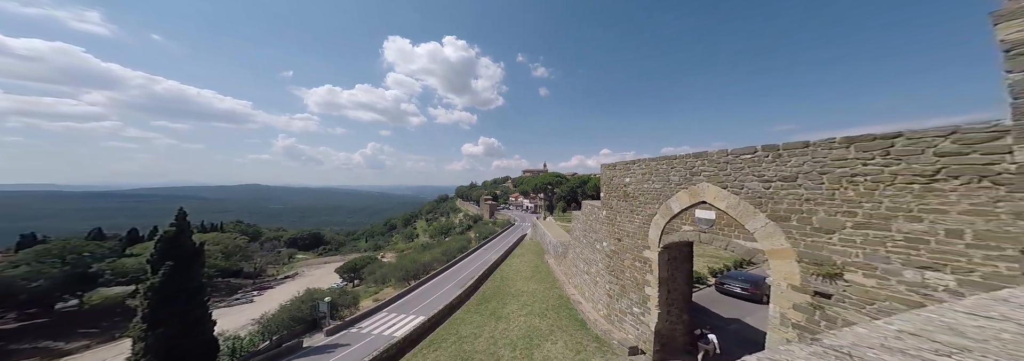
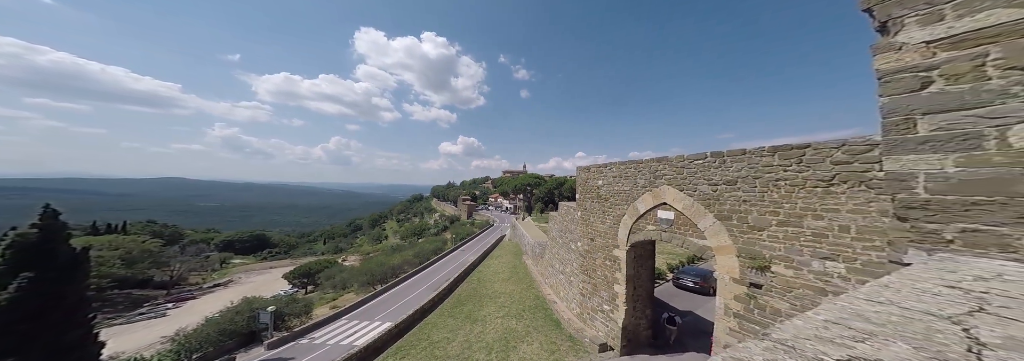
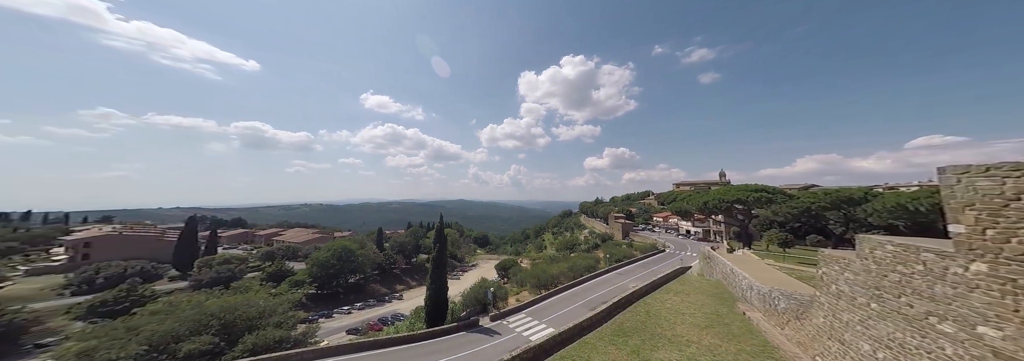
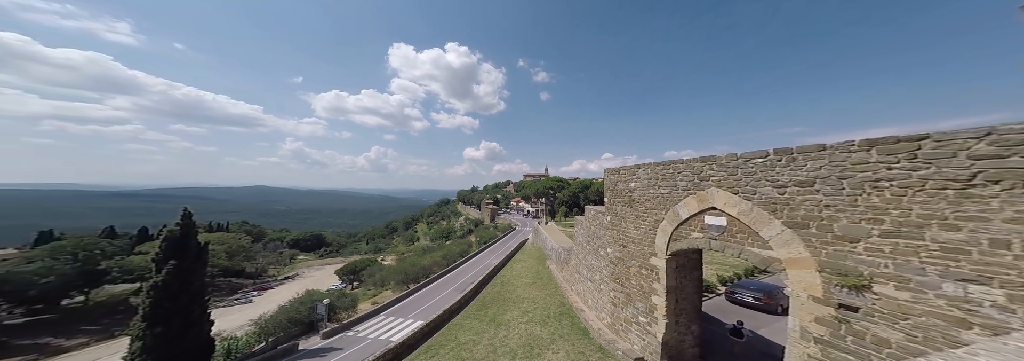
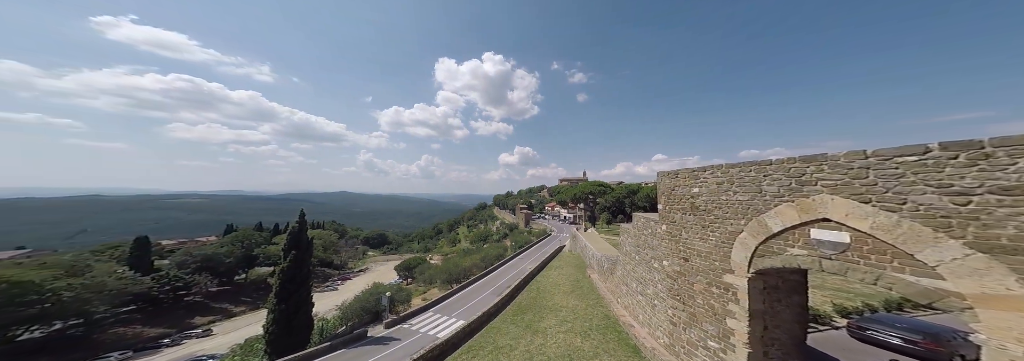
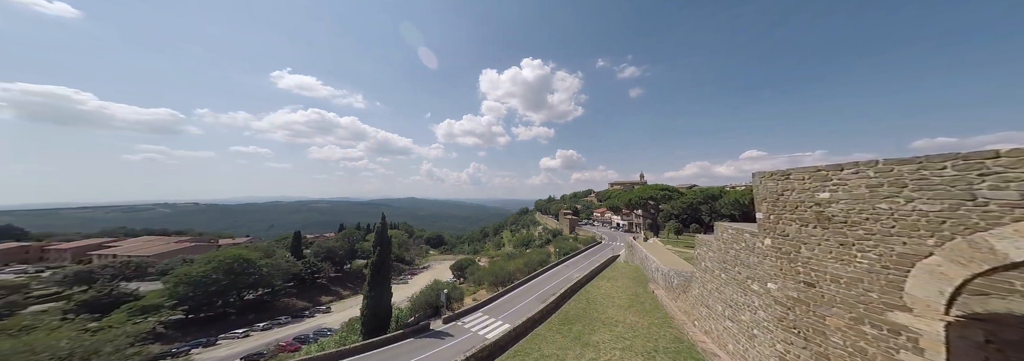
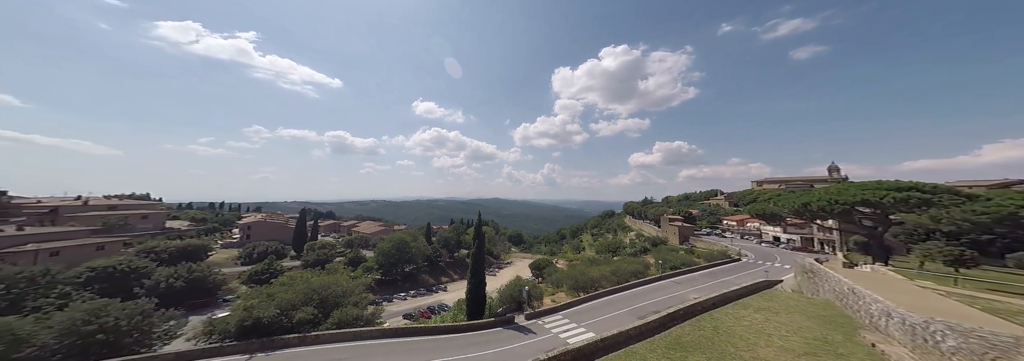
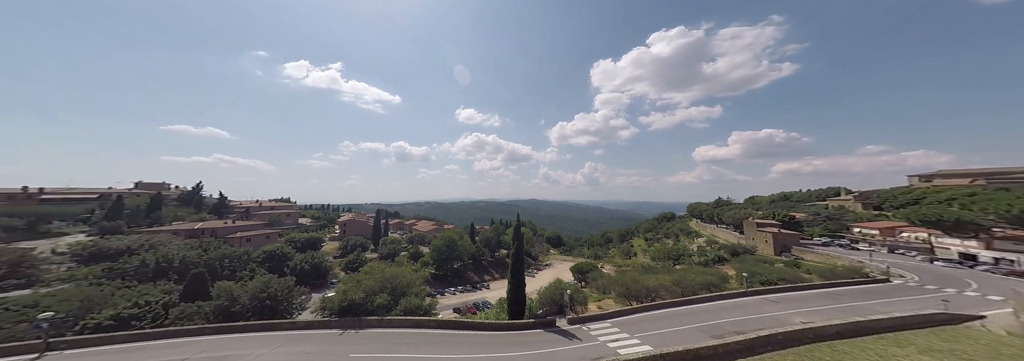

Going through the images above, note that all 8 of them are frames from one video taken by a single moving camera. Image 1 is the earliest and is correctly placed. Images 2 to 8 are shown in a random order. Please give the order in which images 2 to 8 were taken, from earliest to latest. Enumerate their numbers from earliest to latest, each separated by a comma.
2, 4, 5, 6, 3, 7, 8
